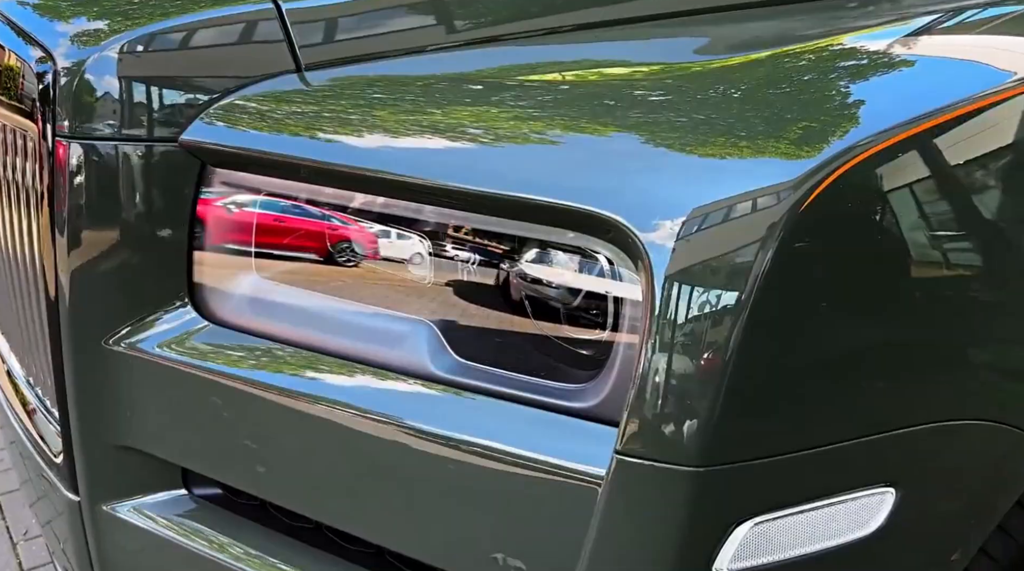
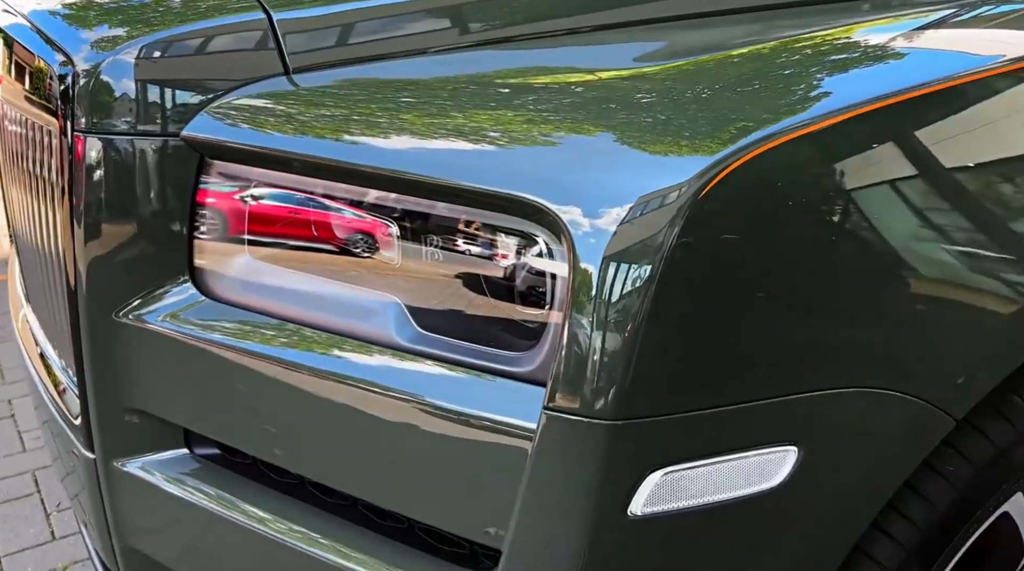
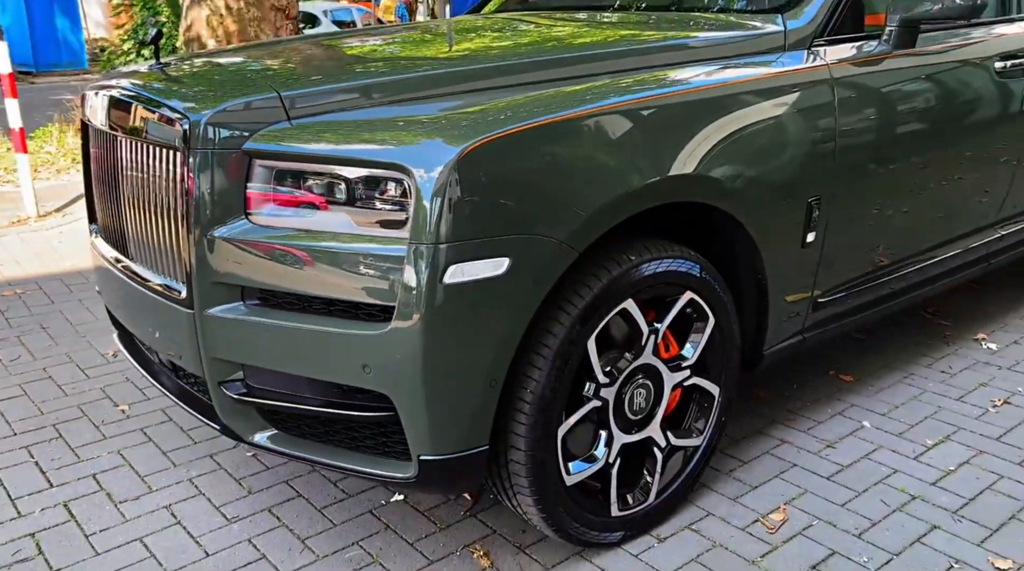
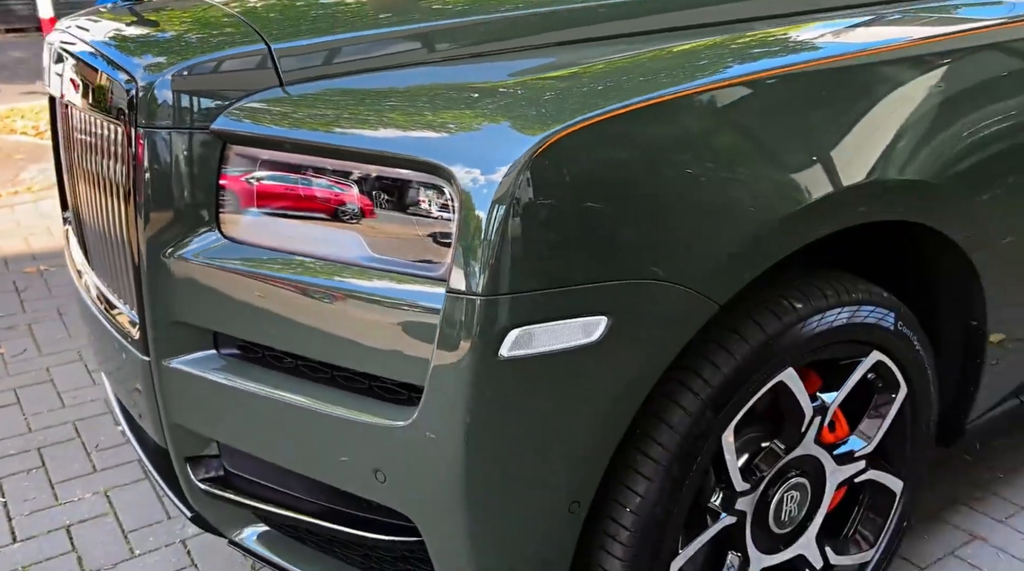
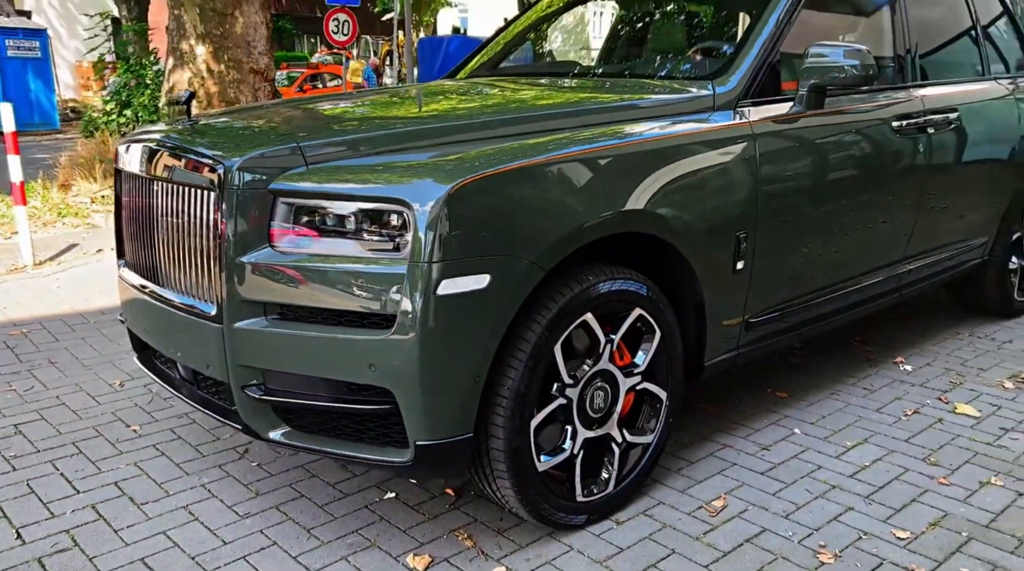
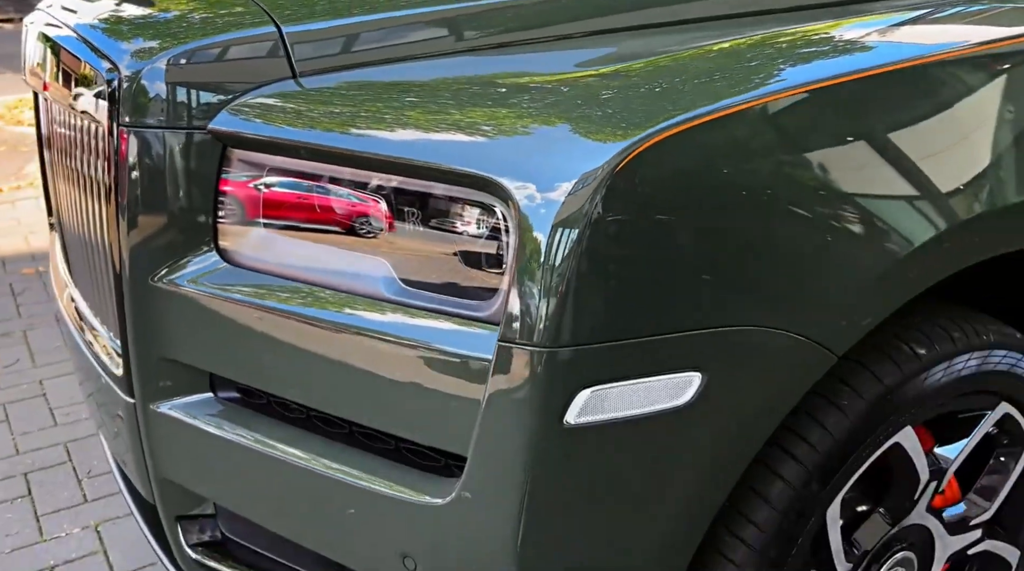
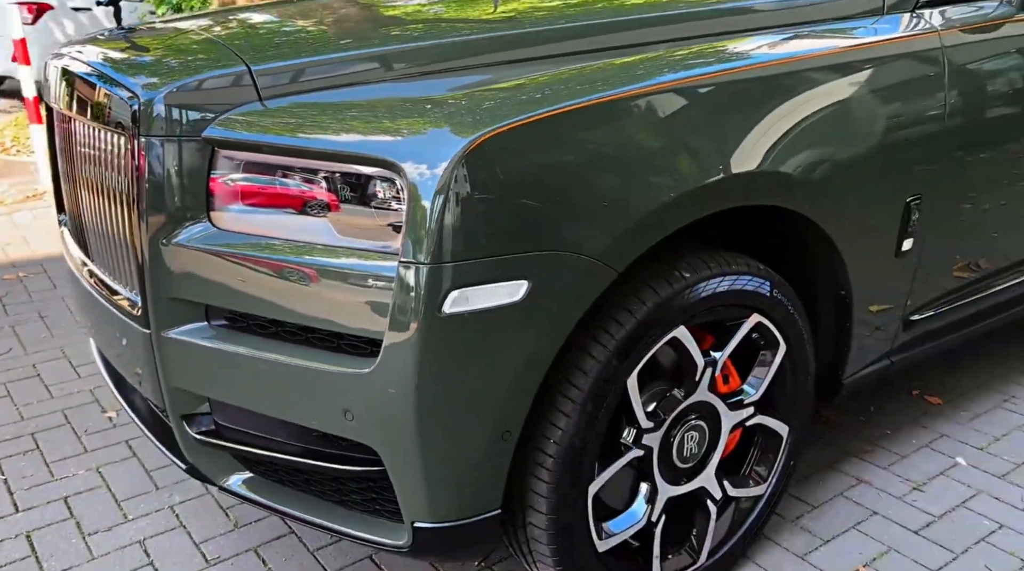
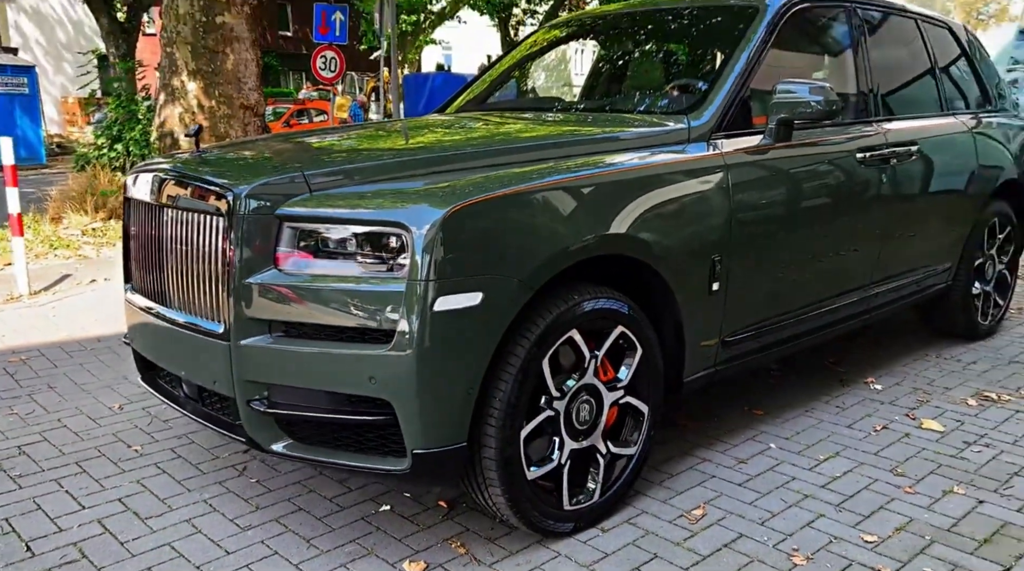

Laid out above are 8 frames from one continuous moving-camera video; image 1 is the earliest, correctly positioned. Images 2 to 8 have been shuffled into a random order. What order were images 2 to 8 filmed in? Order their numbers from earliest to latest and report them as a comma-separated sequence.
2, 6, 4, 7, 3, 5, 8
